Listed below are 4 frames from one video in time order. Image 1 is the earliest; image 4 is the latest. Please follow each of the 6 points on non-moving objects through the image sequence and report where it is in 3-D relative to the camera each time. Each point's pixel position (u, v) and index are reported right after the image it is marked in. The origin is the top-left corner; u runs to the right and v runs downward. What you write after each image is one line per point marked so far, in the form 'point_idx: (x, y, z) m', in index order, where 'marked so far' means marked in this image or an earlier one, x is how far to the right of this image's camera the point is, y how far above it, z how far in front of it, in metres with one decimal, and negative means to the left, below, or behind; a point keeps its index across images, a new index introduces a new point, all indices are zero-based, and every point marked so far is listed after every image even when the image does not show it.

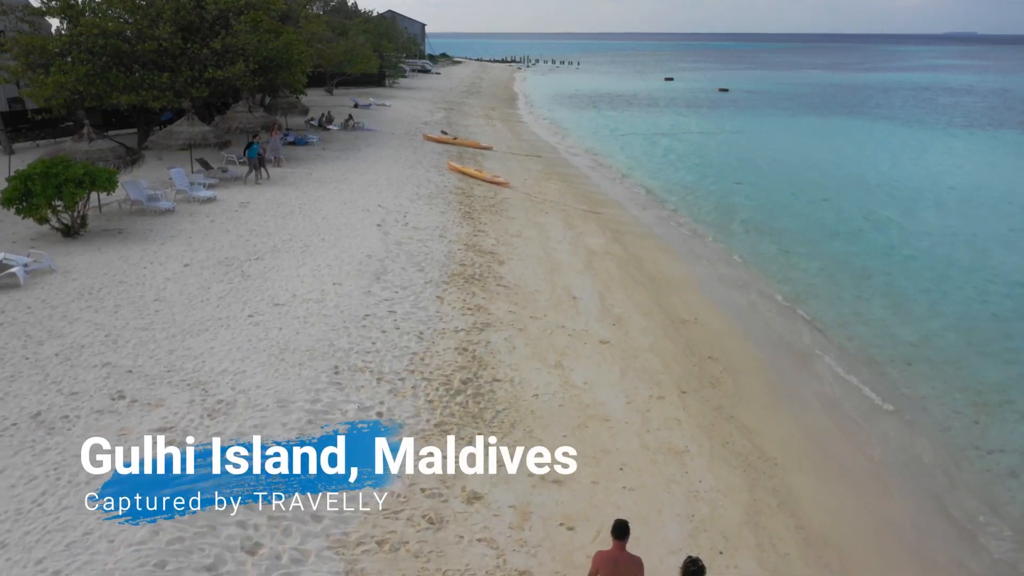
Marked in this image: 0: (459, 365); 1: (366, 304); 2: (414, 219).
0: (-0.6, -0.9, +8.8) m
1: (-2.0, -0.2, +10.1) m
2: (-2.0, +1.4, +15.0) m
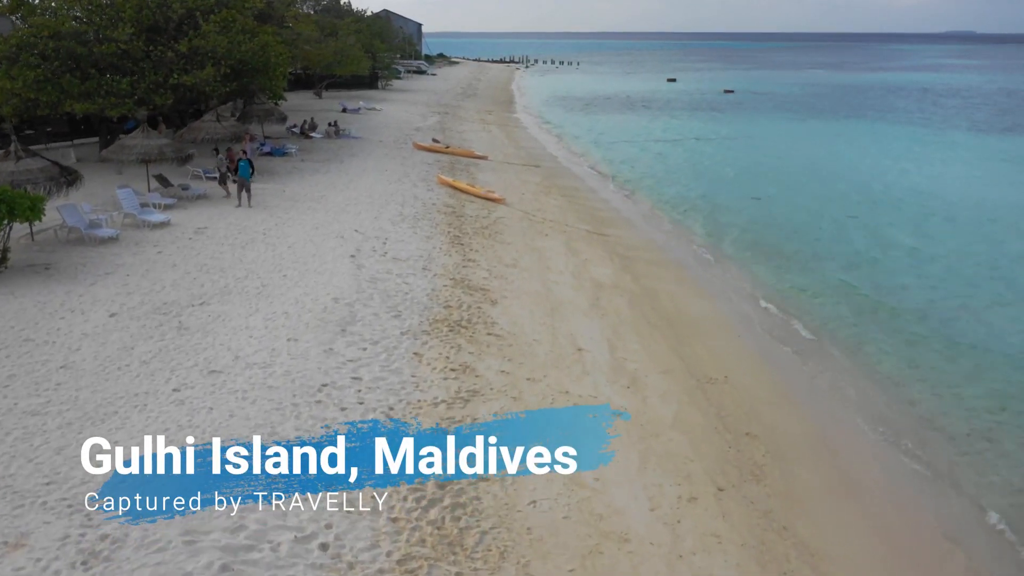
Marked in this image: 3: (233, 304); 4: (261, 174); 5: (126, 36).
0: (-0.7, -1.6, +7.0) m
1: (-2.1, -0.9, +8.3) m
2: (-2.1, +0.7, +13.1) m
3: (-3.8, -0.2, +10.0) m
4: (-6.2, +2.8, +18.3) m
5: (-9.7, +6.3, +18.5) m
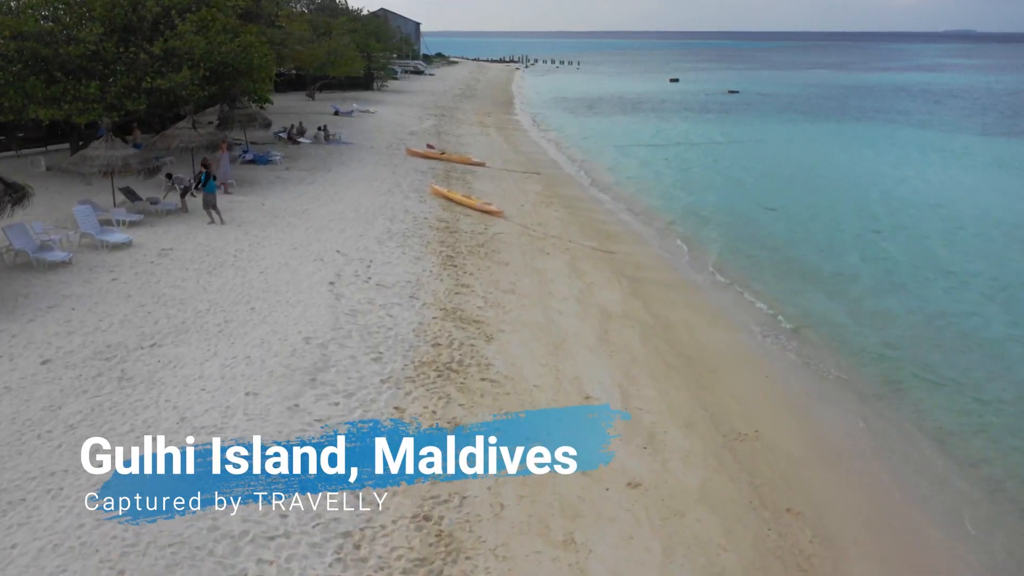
0: (-0.7, -2.1, +5.7) m
1: (-2.1, -1.4, +7.0) m
2: (-2.1, +0.3, +11.8) m
3: (-3.8, -0.7, +8.7) m
4: (-6.3, +2.4, +17.0) m
5: (-9.7, +5.9, +17.2) m
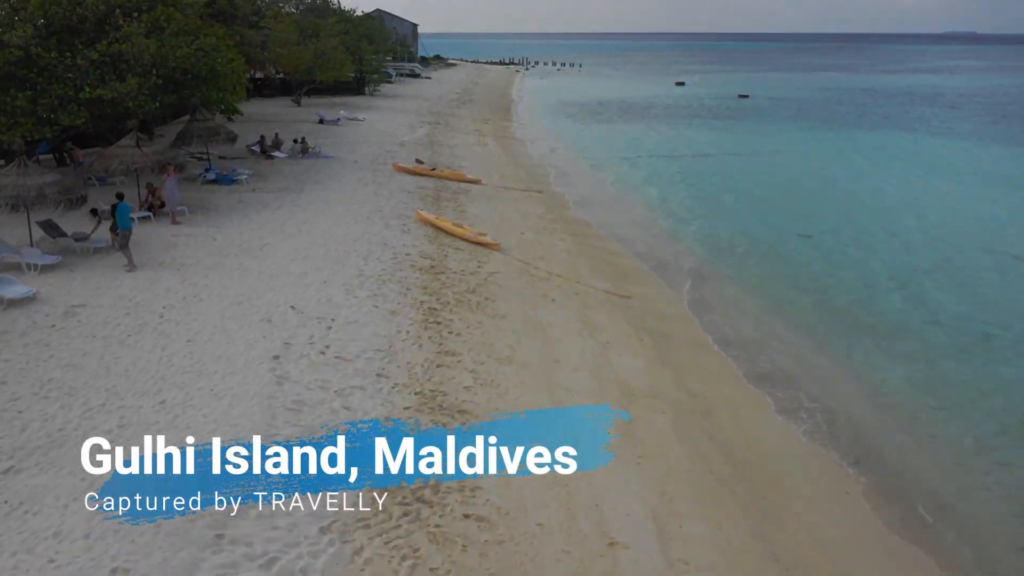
0: (-0.8, -2.9, +3.2) m
1: (-2.2, -2.2, +4.5) m
2: (-2.2, -0.6, +9.3) m
3: (-3.8, -1.5, +6.2) m
4: (-6.3, +1.5, +14.6) m
5: (-9.7, +5.0, +14.8) m
